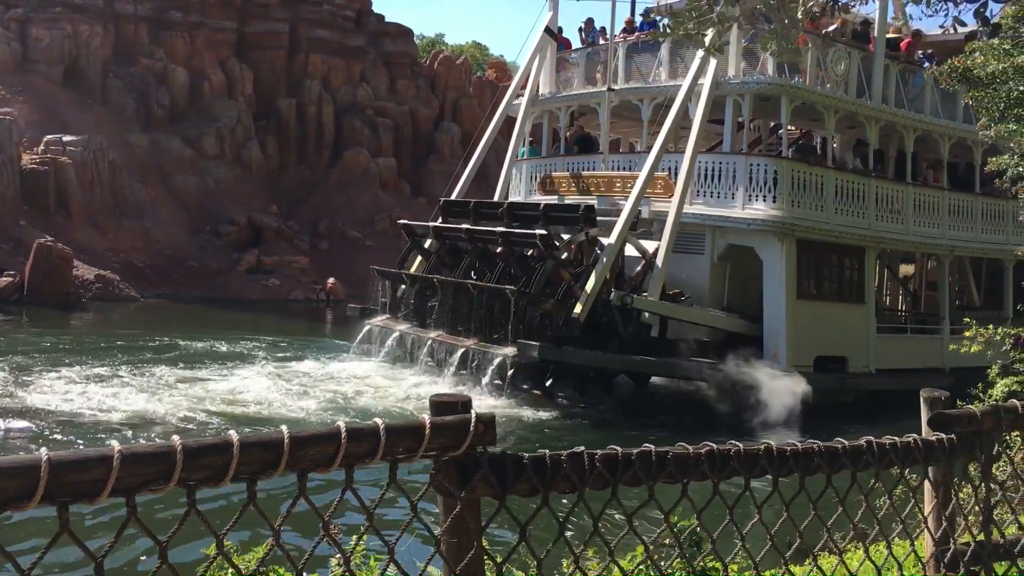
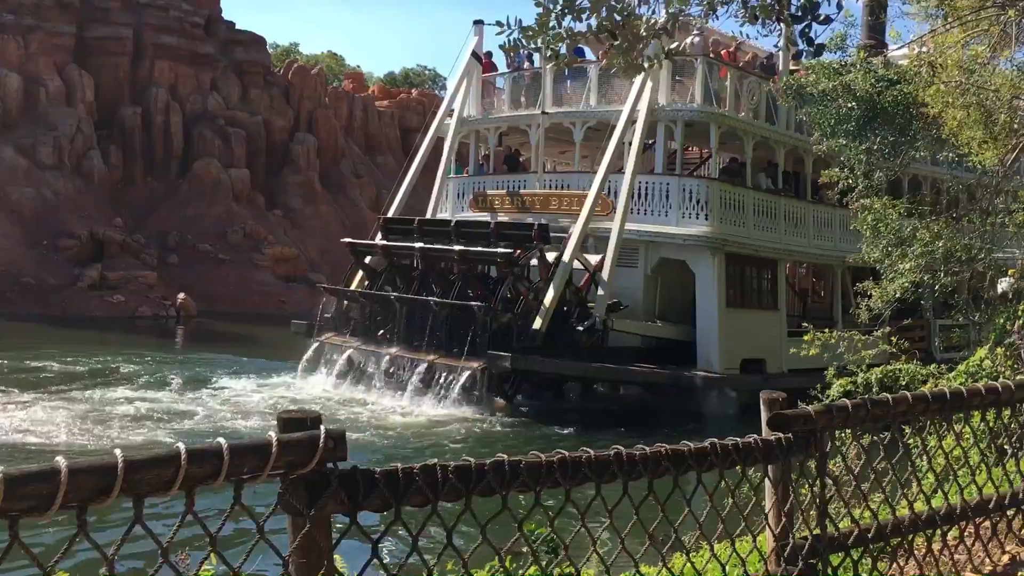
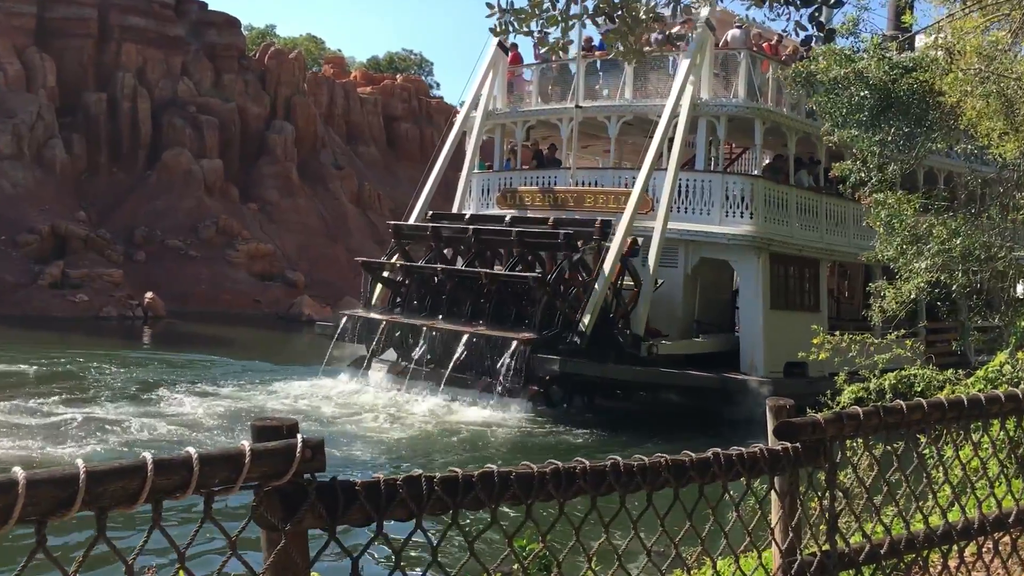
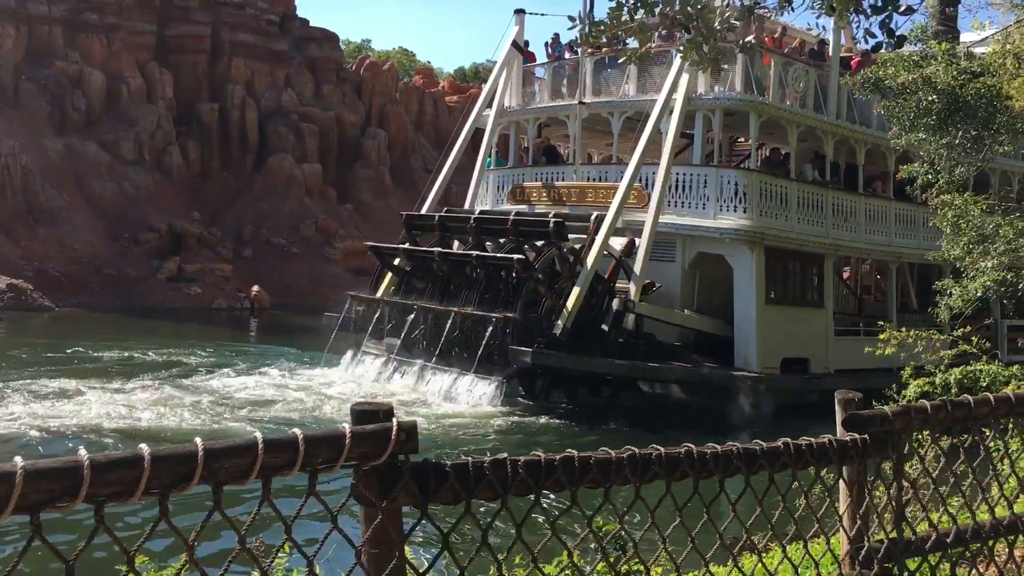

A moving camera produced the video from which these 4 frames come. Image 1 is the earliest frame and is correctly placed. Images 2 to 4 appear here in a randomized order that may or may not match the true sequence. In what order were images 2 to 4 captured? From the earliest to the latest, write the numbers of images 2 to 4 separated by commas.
4, 2, 3
